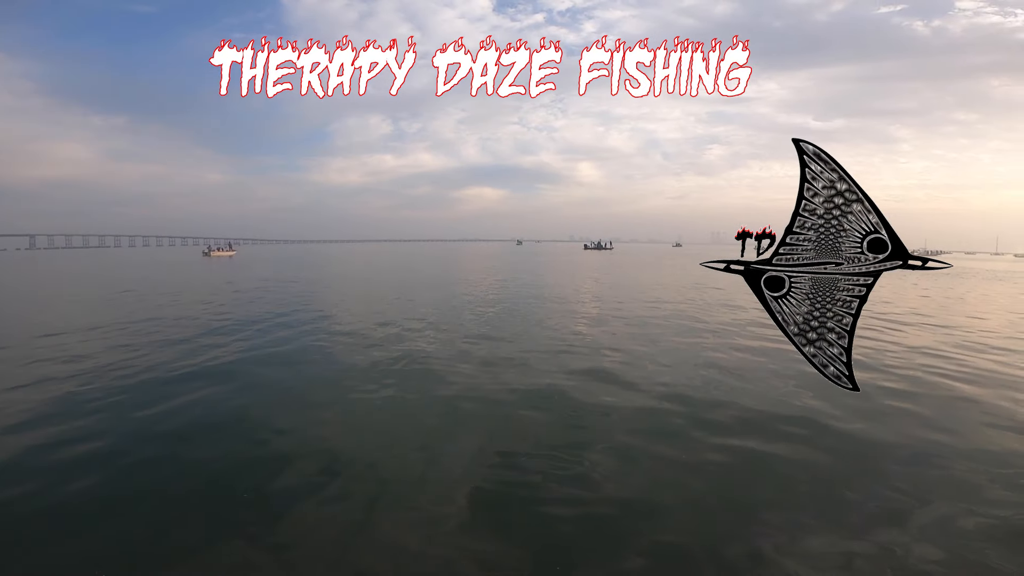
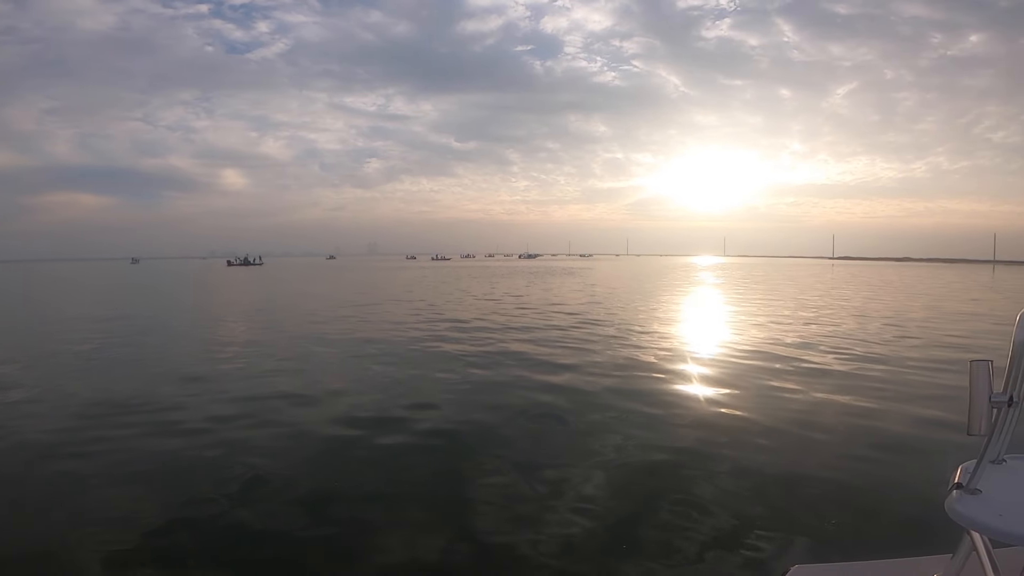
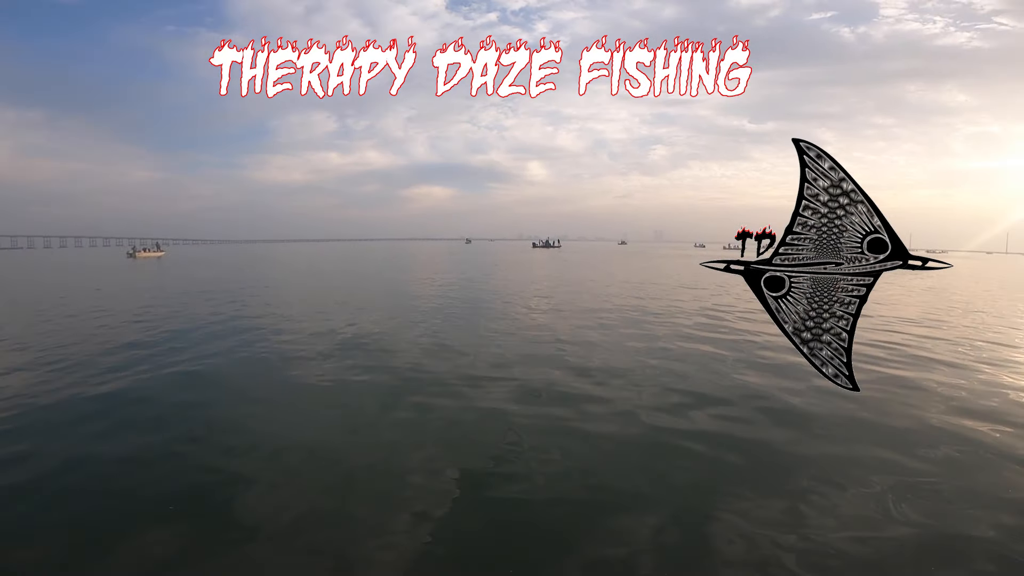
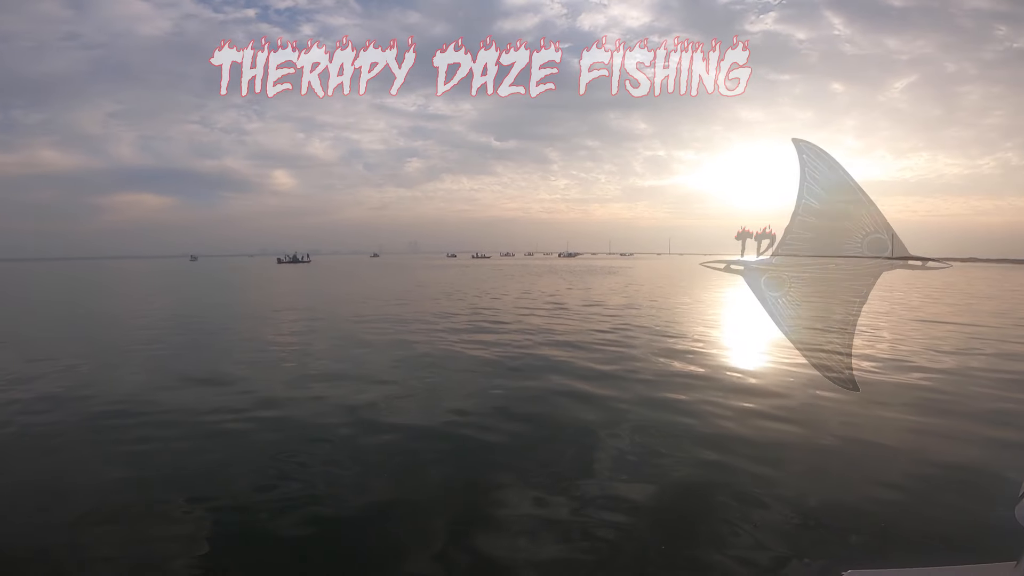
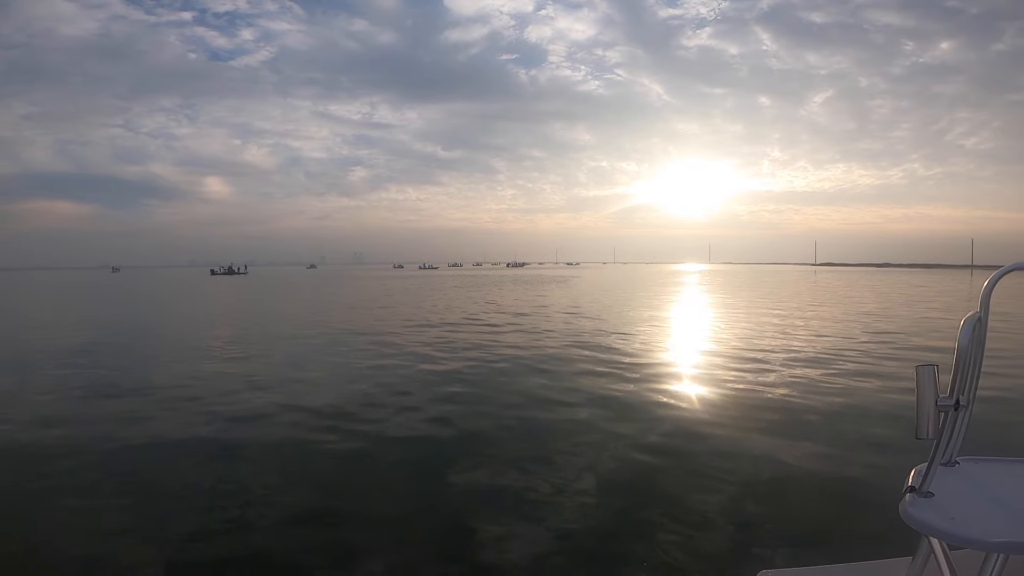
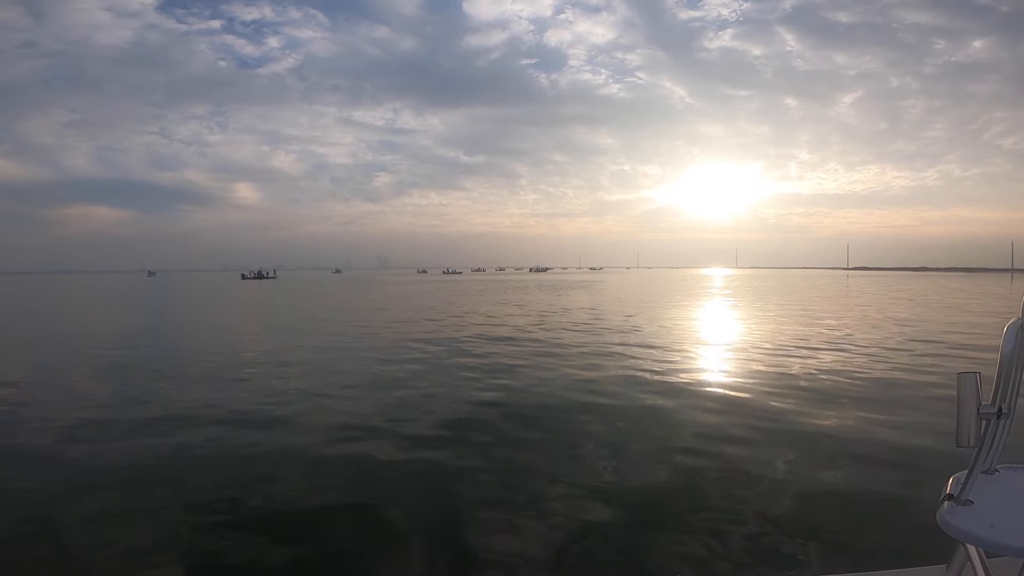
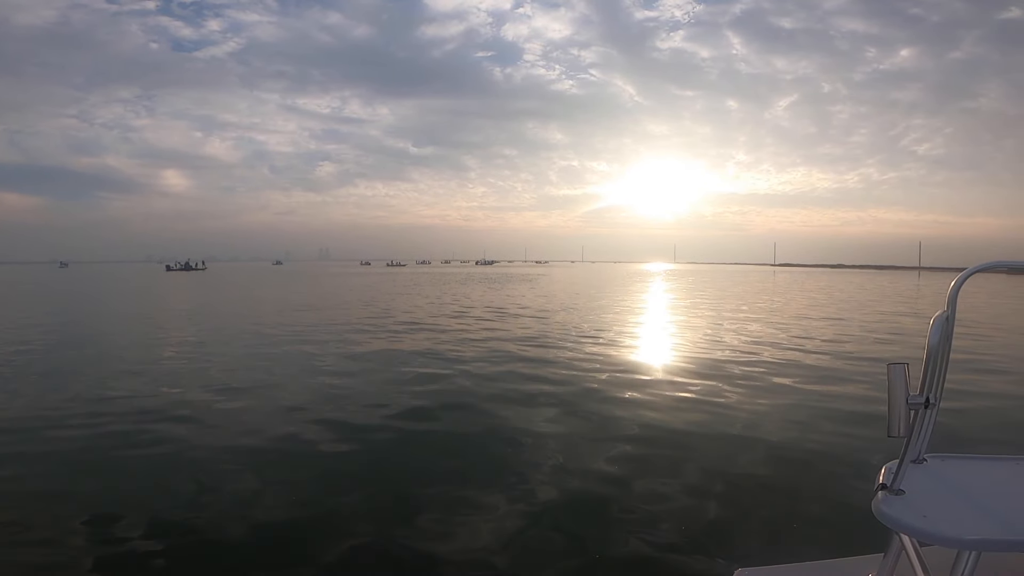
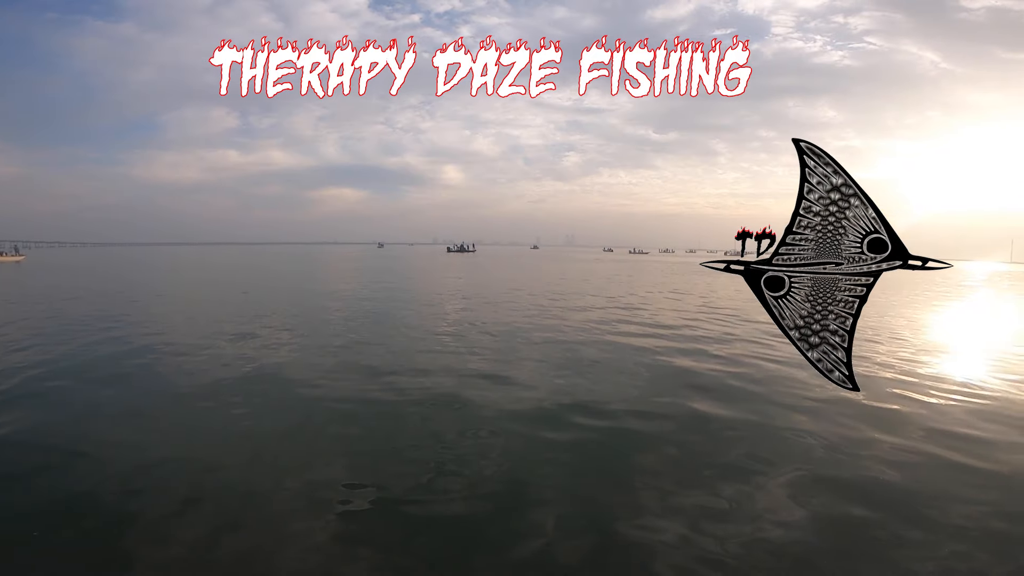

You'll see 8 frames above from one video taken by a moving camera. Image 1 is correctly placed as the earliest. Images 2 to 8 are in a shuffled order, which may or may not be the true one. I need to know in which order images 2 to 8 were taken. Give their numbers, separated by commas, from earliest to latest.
3, 8, 4, 2, 7, 5, 6
